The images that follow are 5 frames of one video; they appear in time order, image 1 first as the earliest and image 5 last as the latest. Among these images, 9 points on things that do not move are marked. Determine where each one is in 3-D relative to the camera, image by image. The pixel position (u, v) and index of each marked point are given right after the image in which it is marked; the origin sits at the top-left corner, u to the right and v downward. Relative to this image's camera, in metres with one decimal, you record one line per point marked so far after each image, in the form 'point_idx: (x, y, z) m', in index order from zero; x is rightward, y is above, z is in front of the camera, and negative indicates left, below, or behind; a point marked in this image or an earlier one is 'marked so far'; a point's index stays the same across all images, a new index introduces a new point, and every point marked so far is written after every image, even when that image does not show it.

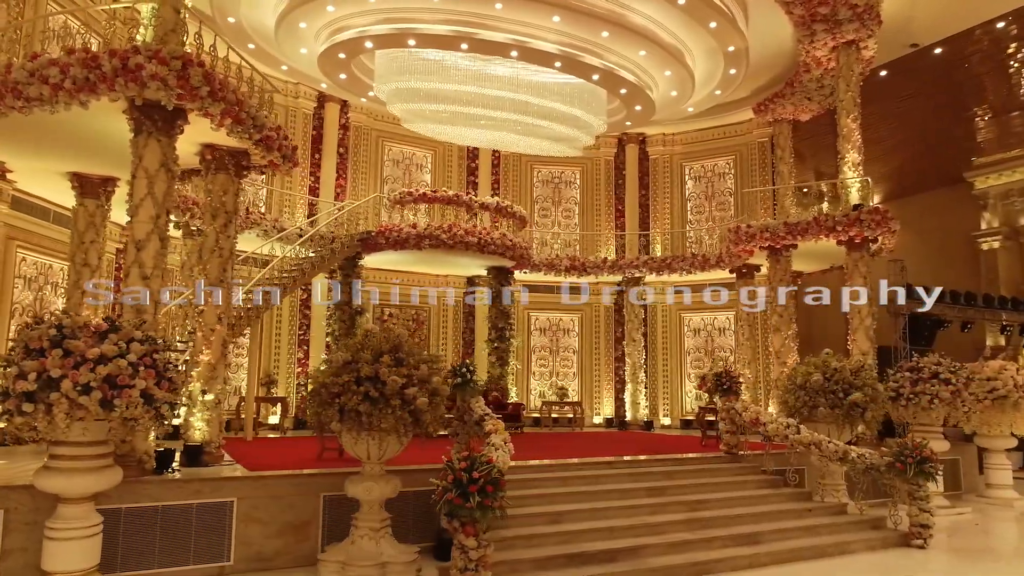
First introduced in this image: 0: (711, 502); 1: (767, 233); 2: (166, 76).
0: (+2.0, -2.2, +7.1) m
1: (+4.0, +0.9, +10.7) m
2: (-2.8, +1.7, +5.4) m
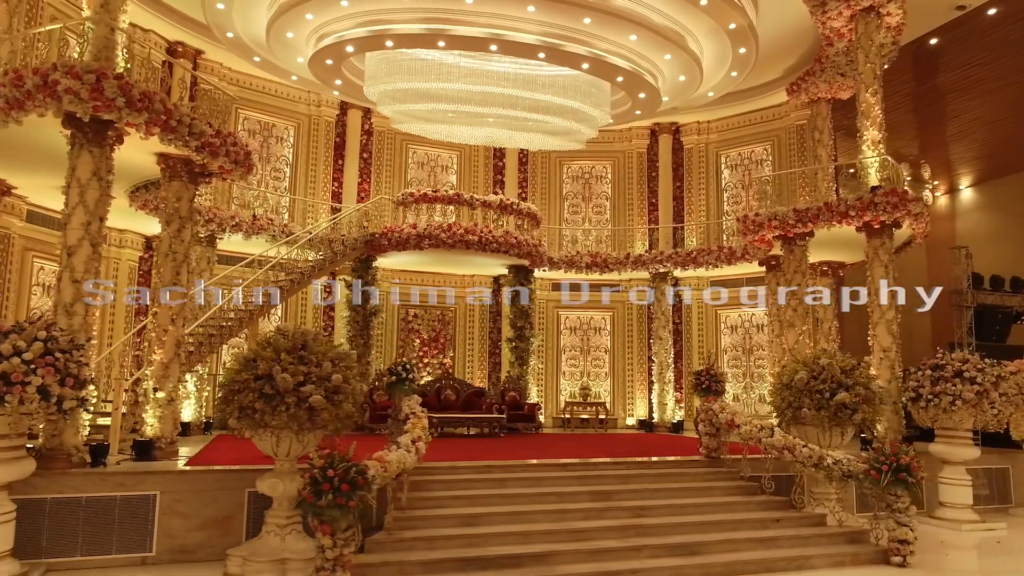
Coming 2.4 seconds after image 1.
0: (+1.4, -2.1, +6.6) m
1: (+3.8, +1.0, +10.0) m
2: (-3.6, +1.7, +5.7) m
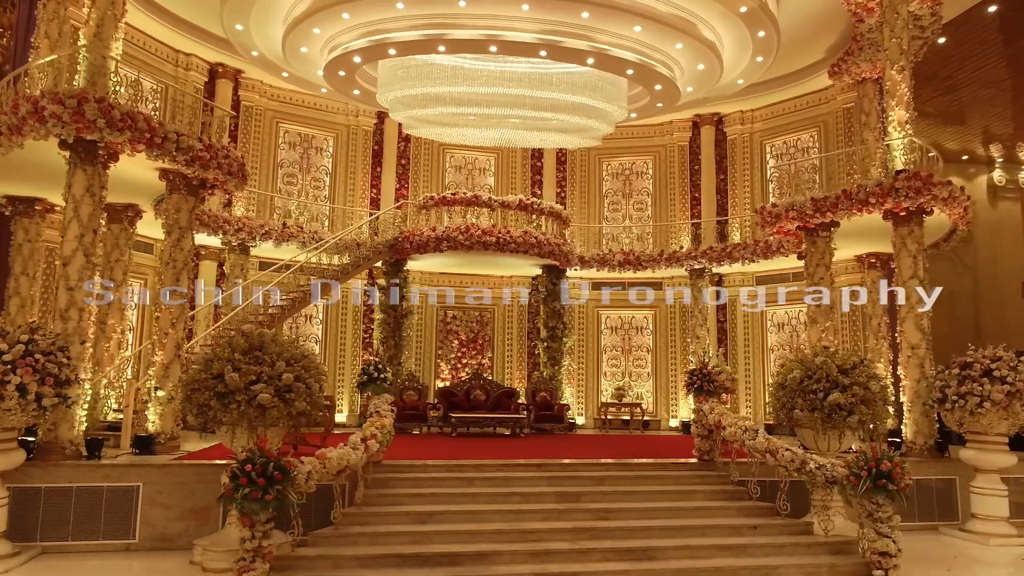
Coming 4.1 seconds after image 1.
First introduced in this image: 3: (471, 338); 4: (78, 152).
0: (+1.1, -2.1, +6.4) m
1: (+3.9, +1.1, +9.4) m
2: (-4.1, +1.6, +6.3) m
3: (-0.9, -1.1, +14.9) m
4: (-4.3, +1.3, +6.7) m
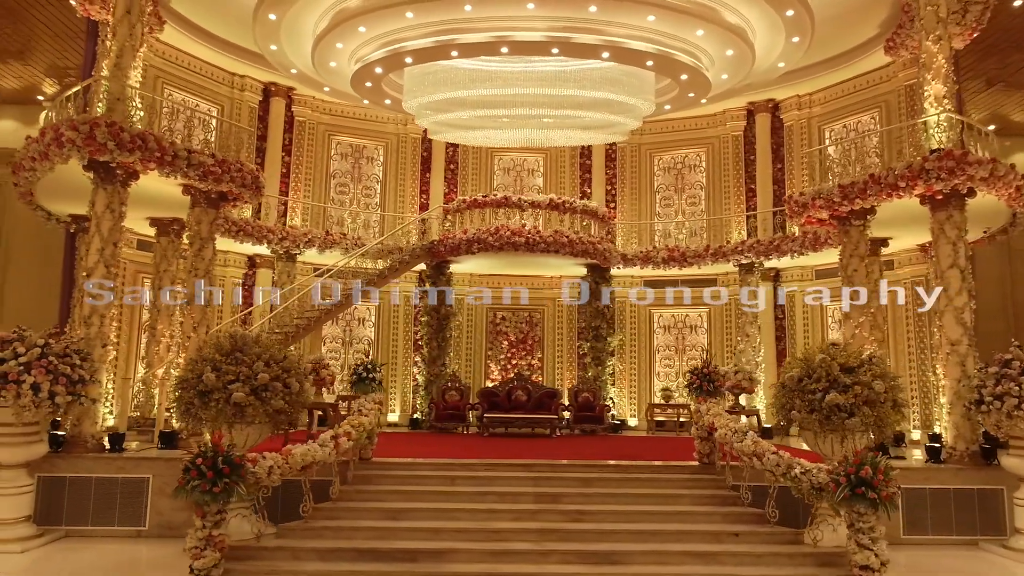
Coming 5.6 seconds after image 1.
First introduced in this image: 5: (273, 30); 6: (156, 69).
0: (+0.9, -2.1, +6.3) m
1: (+4.0, +1.1, +8.8) m
2: (-4.4, +1.5, +6.9) m
3: (+0.2, -1.1, +14.9) m
4: (-4.5, +1.2, +7.4) m
5: (-3.6, +3.9, +10.4) m
6: (-6.4, +4.0, +12.4) m
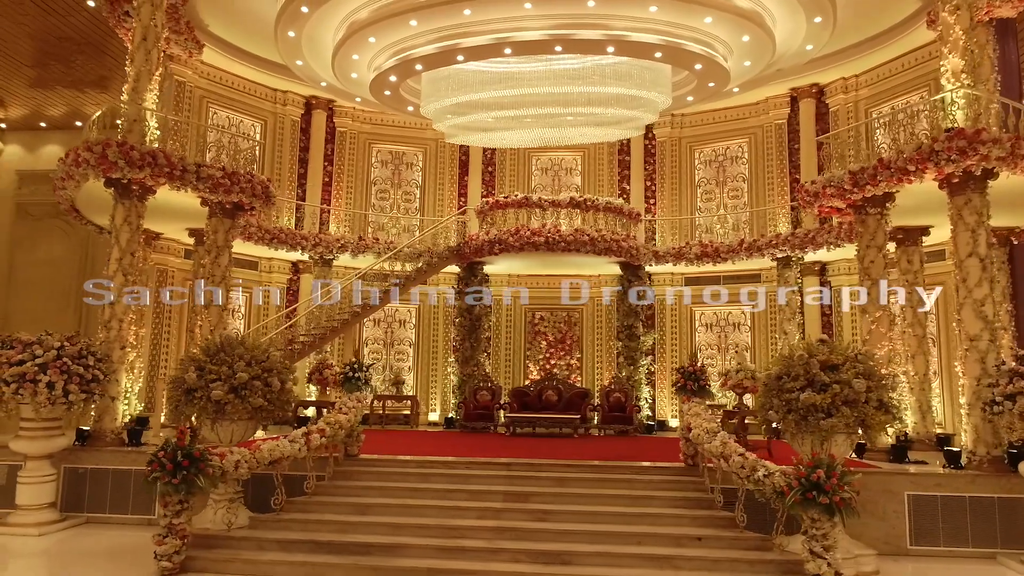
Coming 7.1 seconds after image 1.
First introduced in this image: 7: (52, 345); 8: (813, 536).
0: (+0.5, -2.0, +6.2) m
1: (+3.9, +1.2, +8.3) m
2: (-4.7, +1.4, +7.6) m
3: (+1.0, -1.1, +14.9) m
4: (-4.6, +1.2, +8.0) m
5: (-3.5, +3.9, +10.9) m
6: (-6.0, +3.8, +13.2) m
7: (-4.8, -0.6, +7.1) m
8: (+2.2, -1.8, +5.0) m
